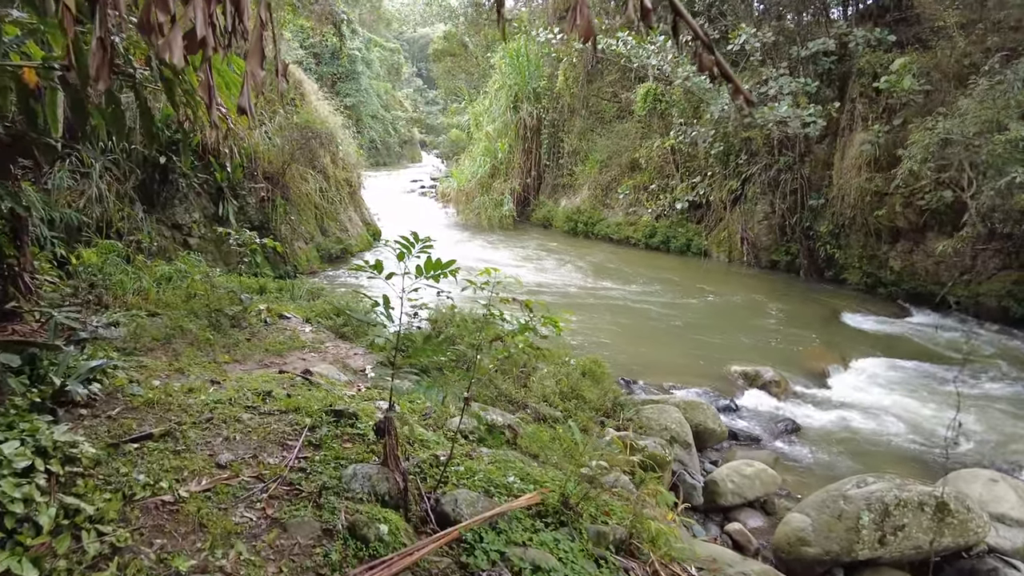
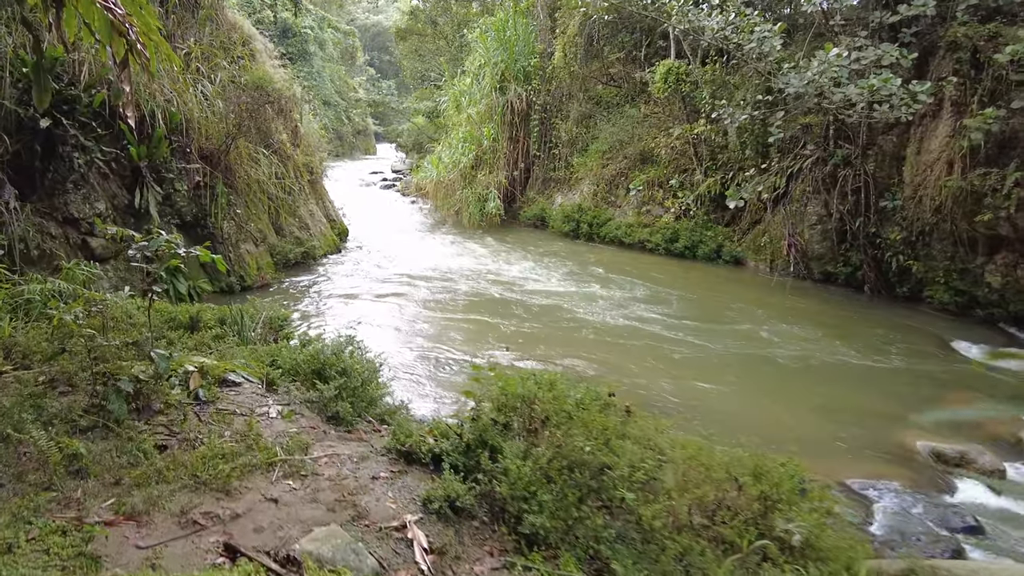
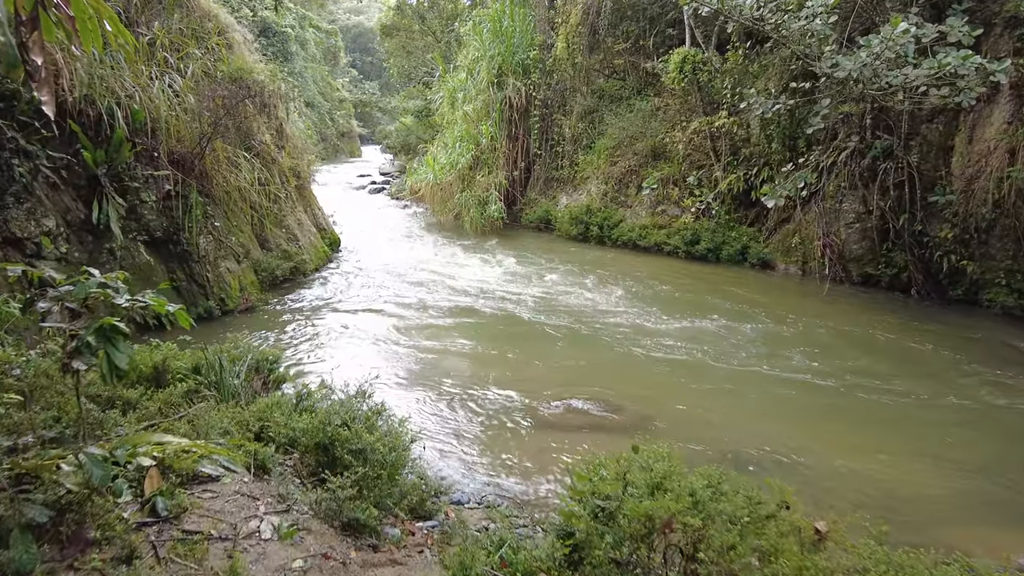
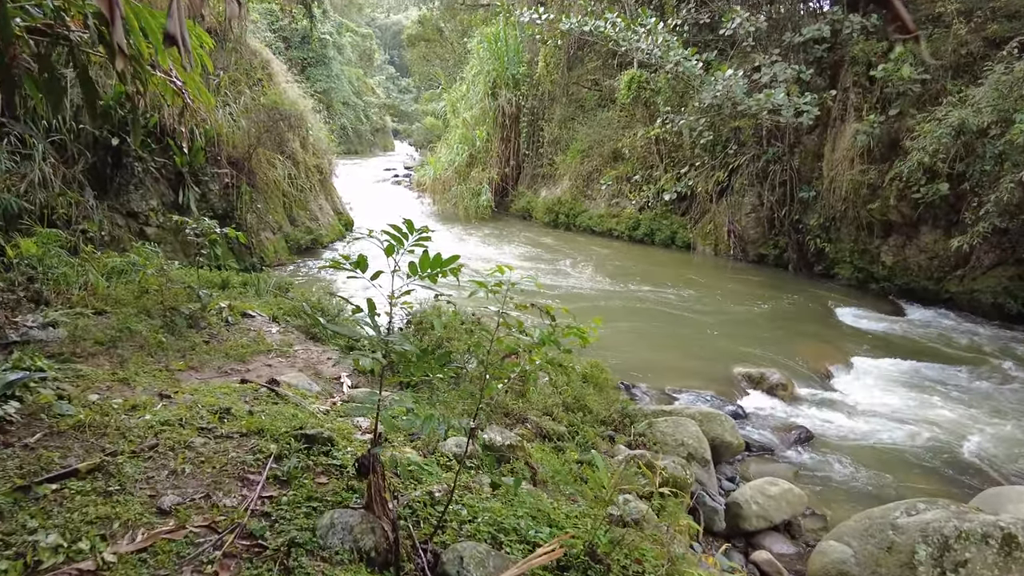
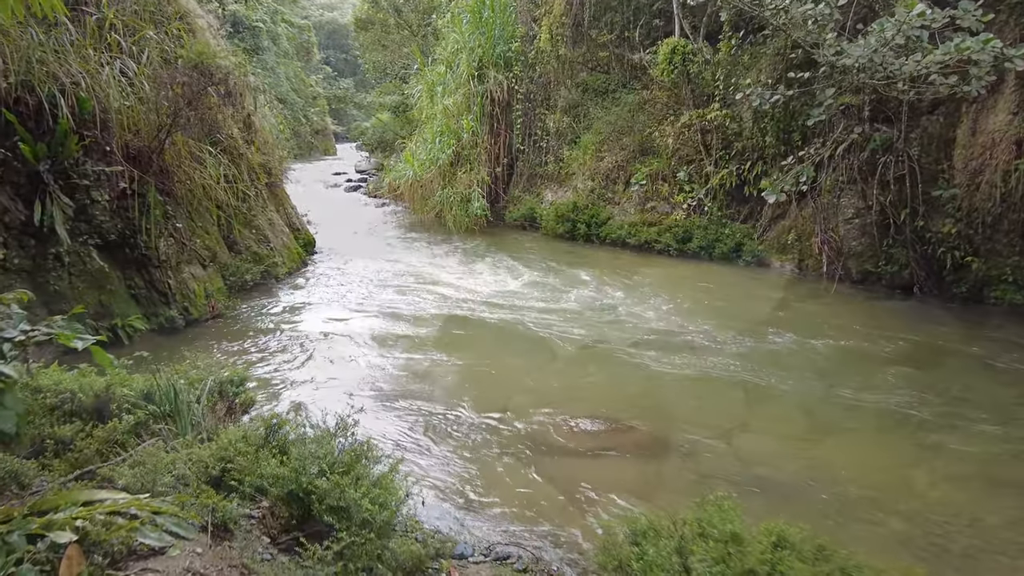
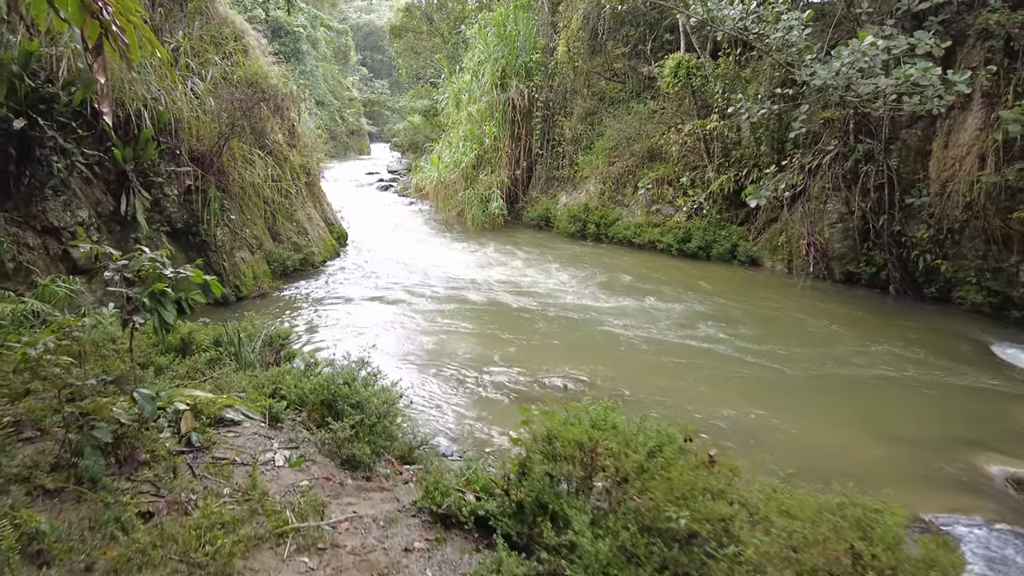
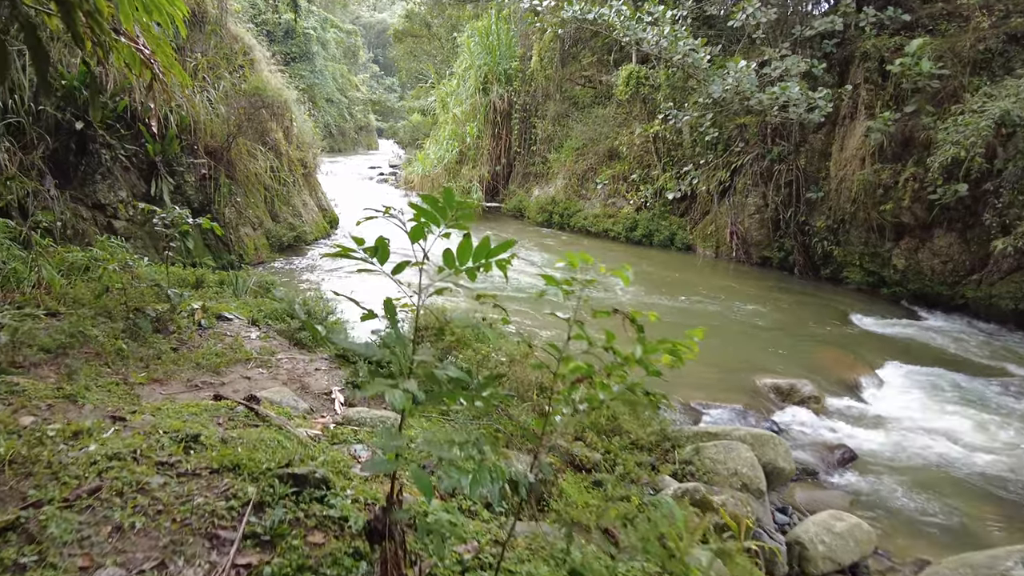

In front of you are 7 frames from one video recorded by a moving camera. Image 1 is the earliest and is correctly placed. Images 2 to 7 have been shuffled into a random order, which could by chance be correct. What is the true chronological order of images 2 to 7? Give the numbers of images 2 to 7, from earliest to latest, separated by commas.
4, 7, 2, 6, 3, 5
